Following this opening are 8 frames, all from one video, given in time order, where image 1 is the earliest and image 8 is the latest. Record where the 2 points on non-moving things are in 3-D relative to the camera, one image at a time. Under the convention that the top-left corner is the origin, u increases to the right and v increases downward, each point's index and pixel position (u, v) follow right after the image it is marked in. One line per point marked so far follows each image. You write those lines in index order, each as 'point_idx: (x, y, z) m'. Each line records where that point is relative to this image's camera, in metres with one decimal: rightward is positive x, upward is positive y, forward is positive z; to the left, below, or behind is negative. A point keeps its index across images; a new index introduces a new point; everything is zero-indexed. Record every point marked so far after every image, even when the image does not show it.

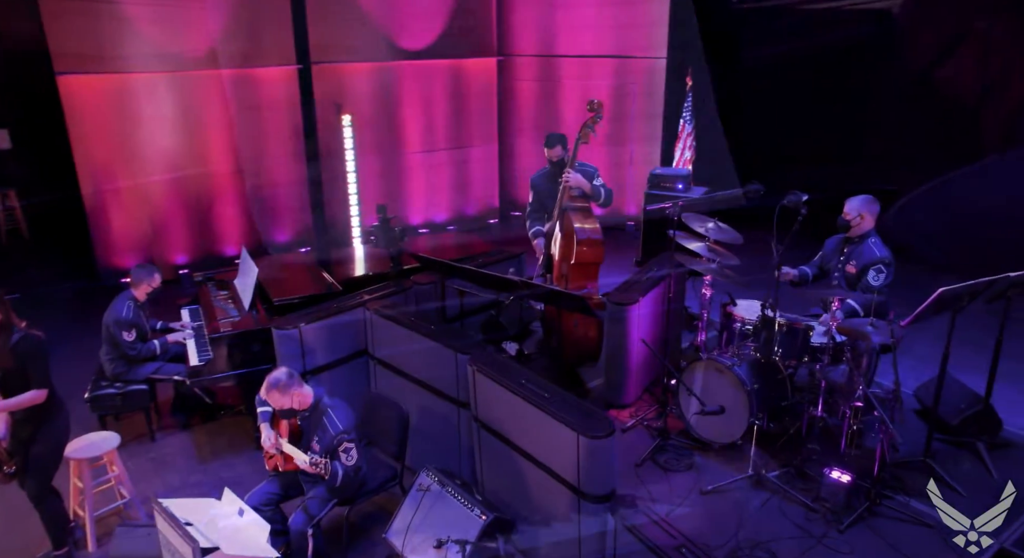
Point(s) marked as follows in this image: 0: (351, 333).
0: (-1.3, -0.4, +4.9) m
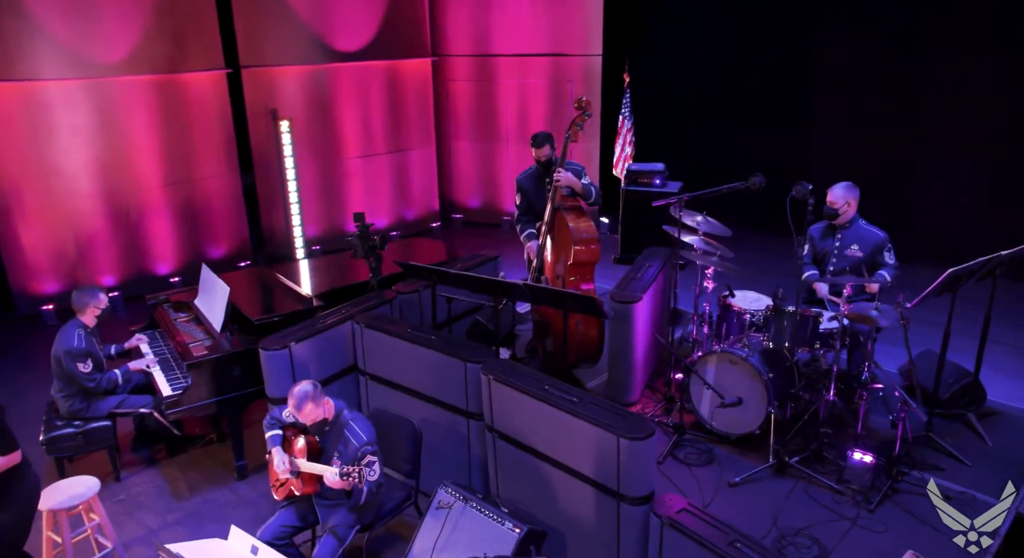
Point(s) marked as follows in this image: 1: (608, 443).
0: (-1.3, -0.5, +4.6) m
1: (+0.5, -0.8, +3.2) m
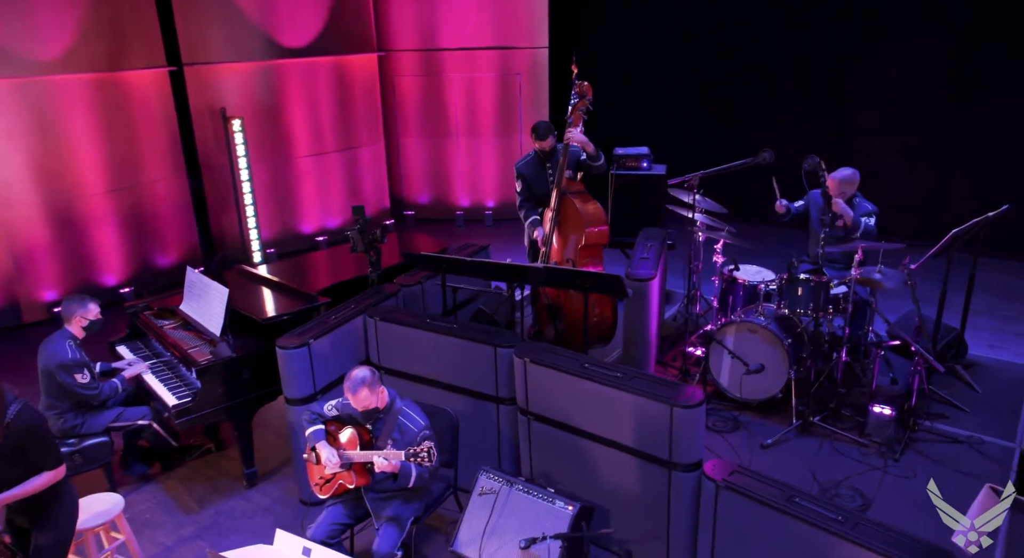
0: (-1.1, -0.5, +4.5) m
1: (+0.8, -0.7, +3.3) m
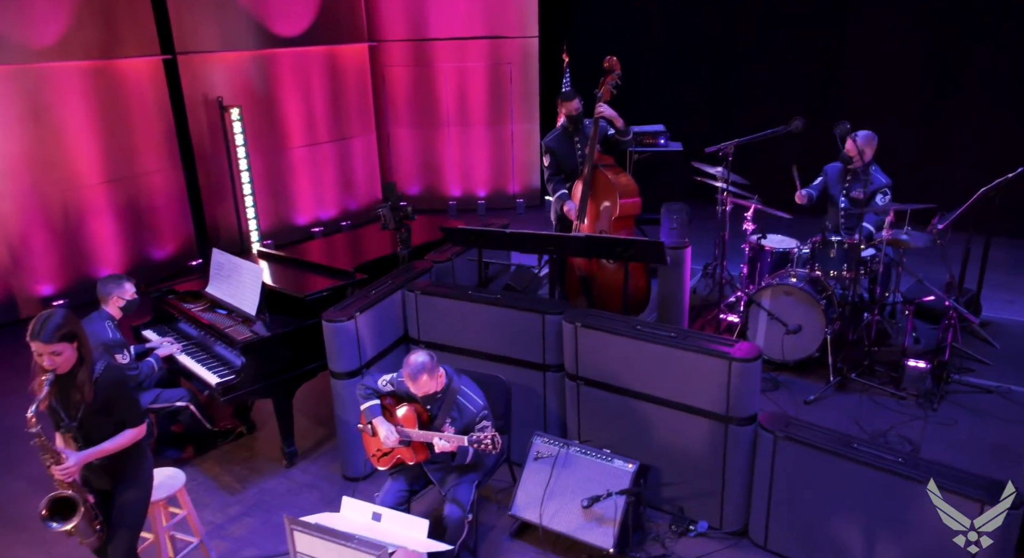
0: (-0.9, -0.3, +4.5) m
1: (+1.1, -0.5, +3.4) m
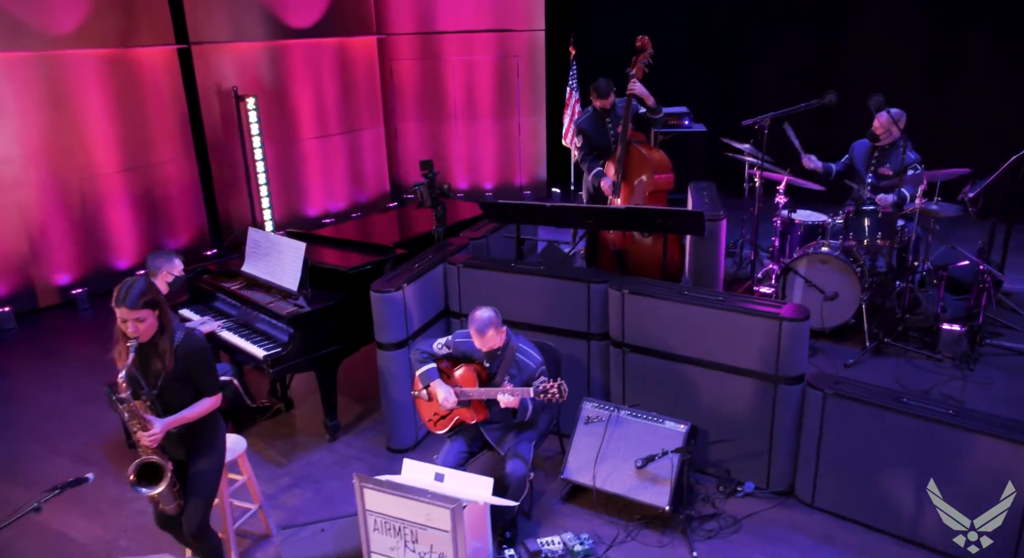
0: (-0.6, -0.1, +4.6) m
1: (+1.5, -0.3, +3.5) m
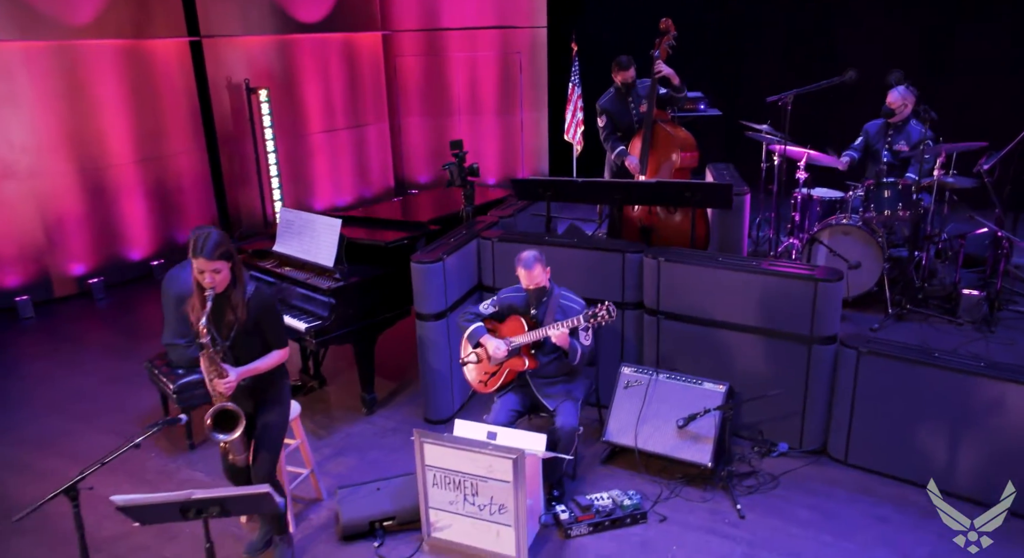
0: (-0.3, +0.1, +4.7) m
1: (+1.7, -0.1, +3.6) m
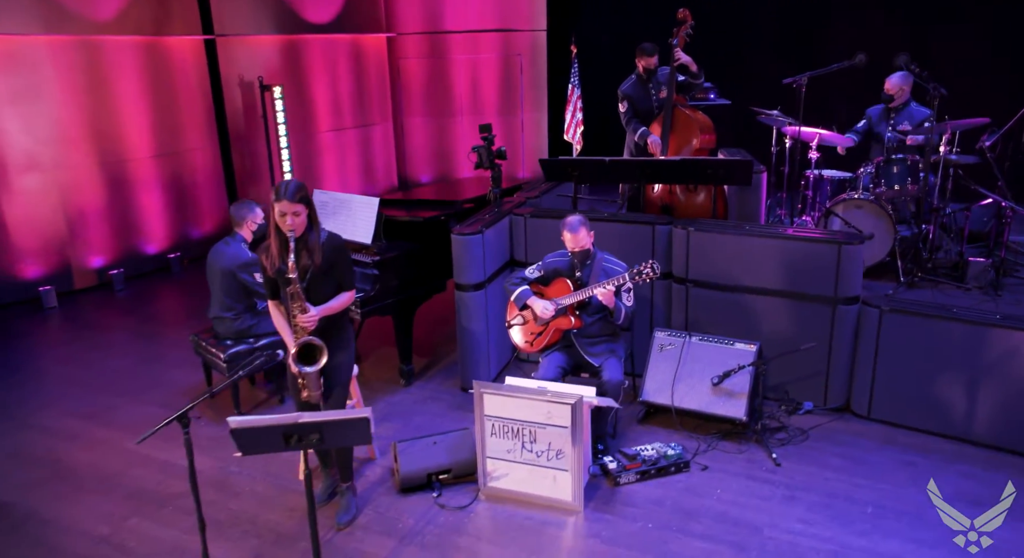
0: (-0.1, +0.3, +4.9) m
1: (+2.0, +0.2, +3.9) m
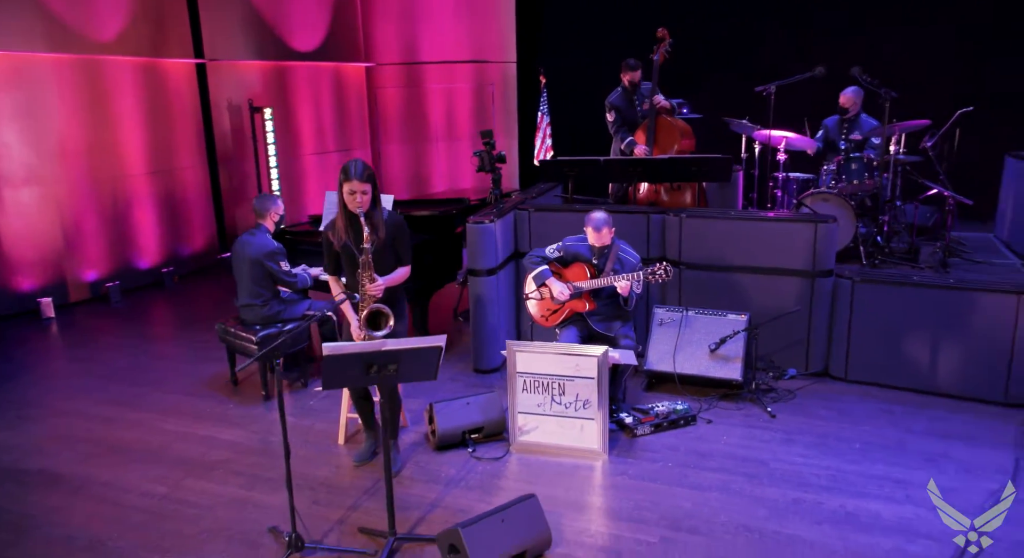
0: (0.0, +0.4, +5.3) m
1: (+2.1, +0.4, +4.4) m
